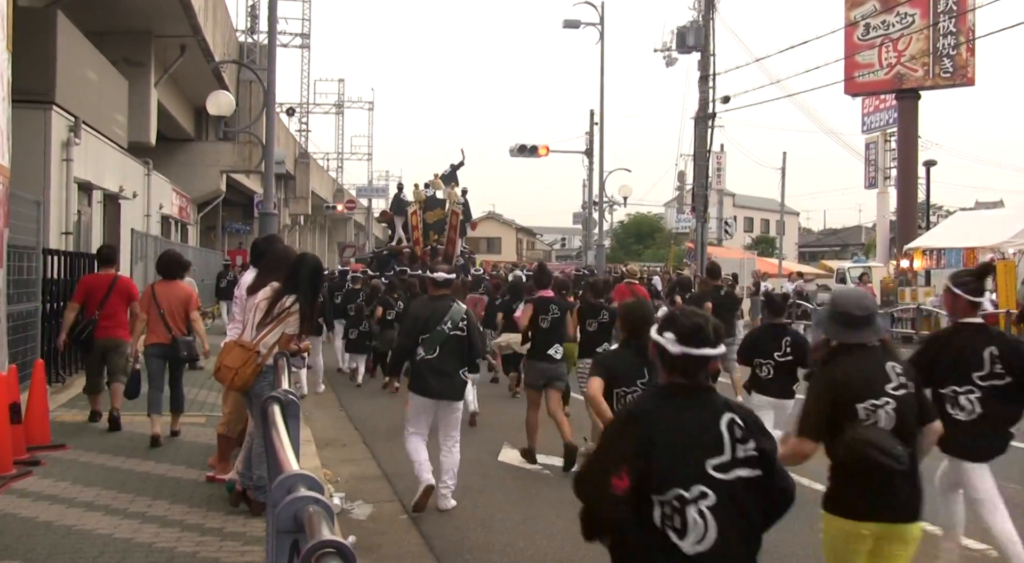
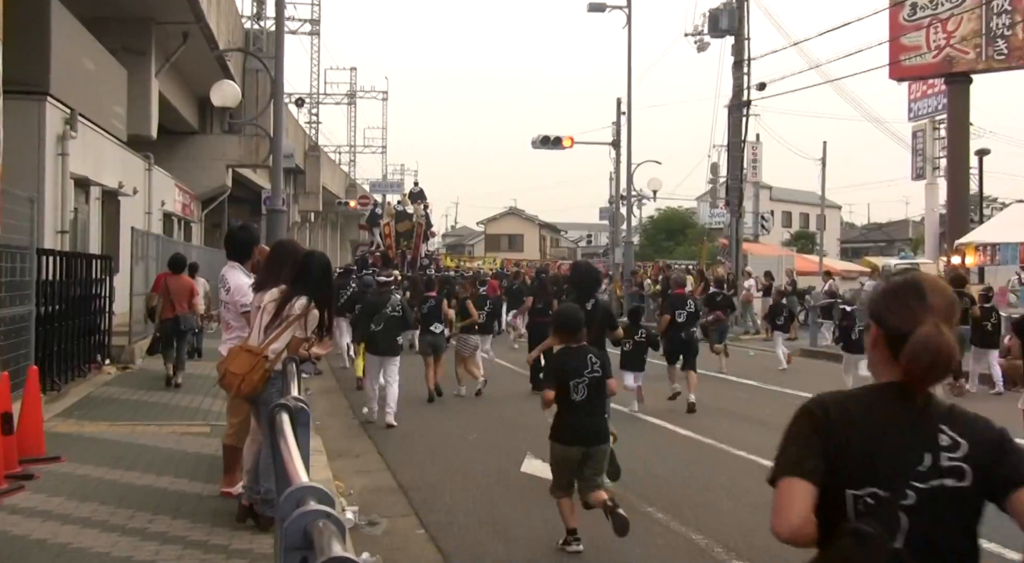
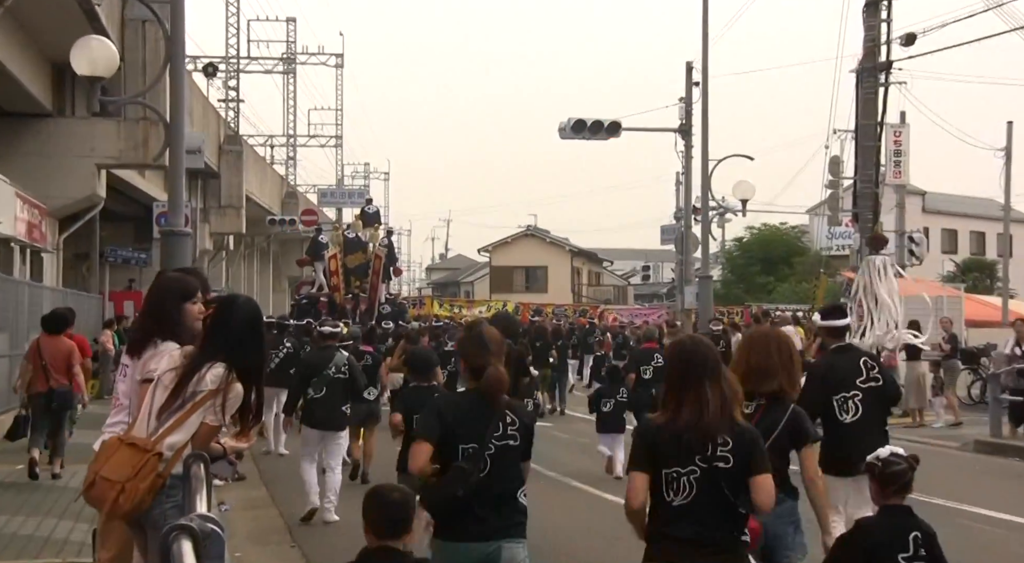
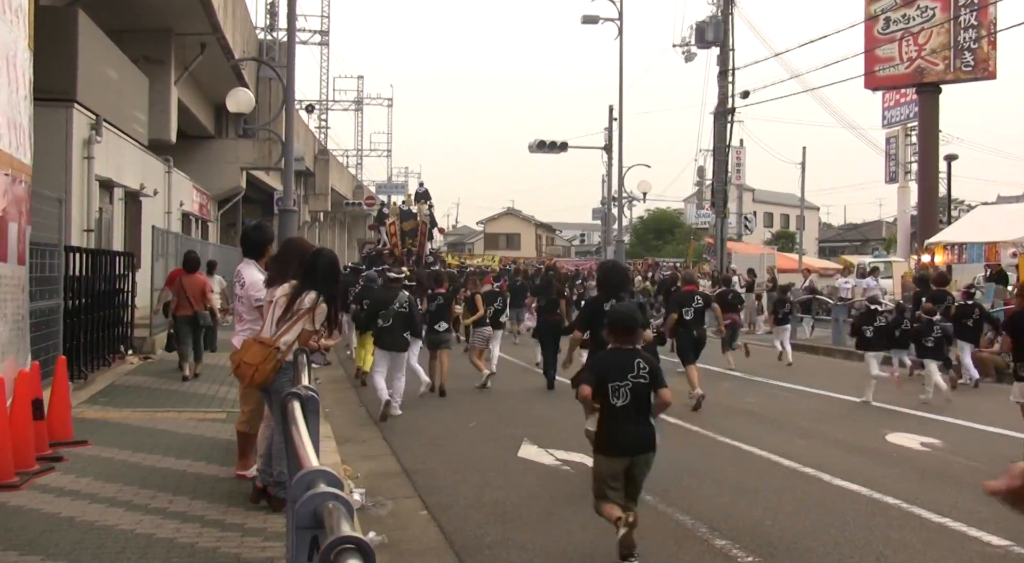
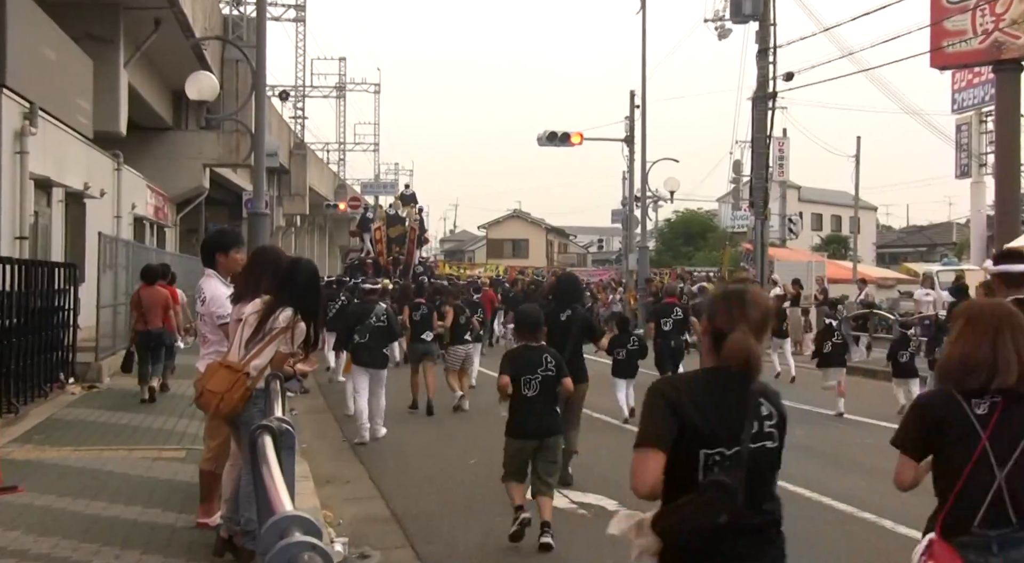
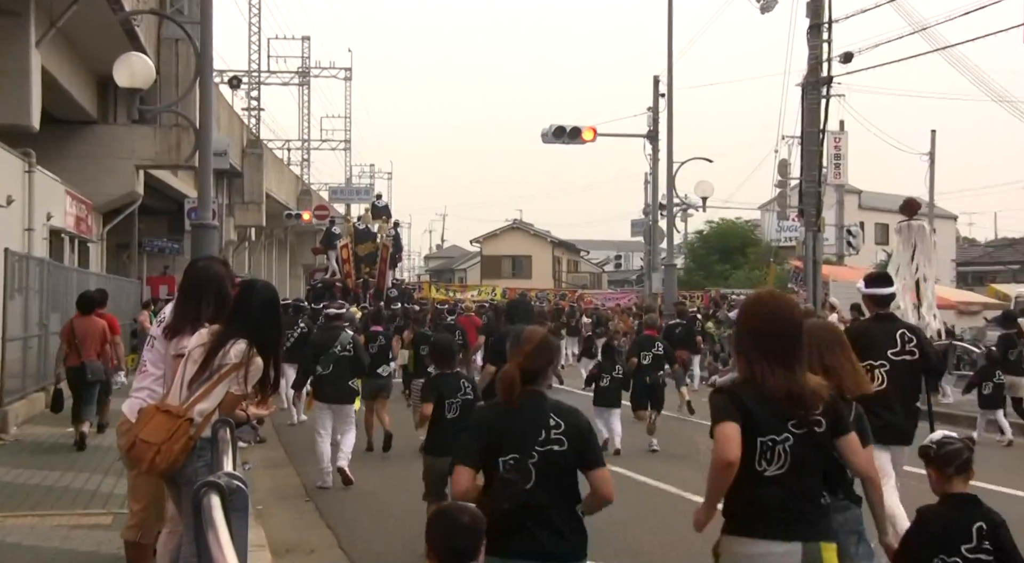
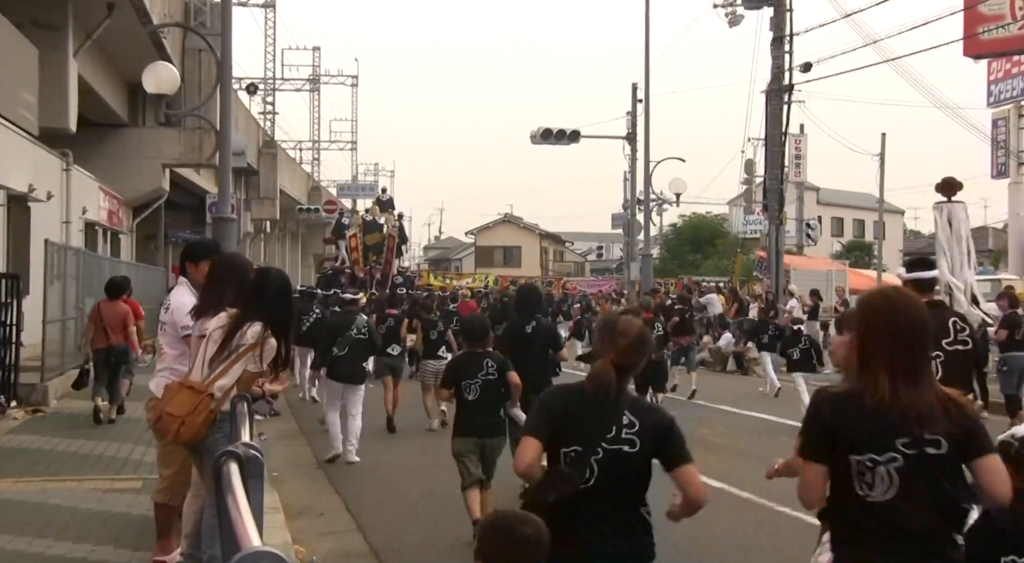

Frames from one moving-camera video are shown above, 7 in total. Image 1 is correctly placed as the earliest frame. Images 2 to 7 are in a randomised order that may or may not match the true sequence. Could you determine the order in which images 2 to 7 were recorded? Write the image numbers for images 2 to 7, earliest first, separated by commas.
4, 2, 5, 7, 6, 3
